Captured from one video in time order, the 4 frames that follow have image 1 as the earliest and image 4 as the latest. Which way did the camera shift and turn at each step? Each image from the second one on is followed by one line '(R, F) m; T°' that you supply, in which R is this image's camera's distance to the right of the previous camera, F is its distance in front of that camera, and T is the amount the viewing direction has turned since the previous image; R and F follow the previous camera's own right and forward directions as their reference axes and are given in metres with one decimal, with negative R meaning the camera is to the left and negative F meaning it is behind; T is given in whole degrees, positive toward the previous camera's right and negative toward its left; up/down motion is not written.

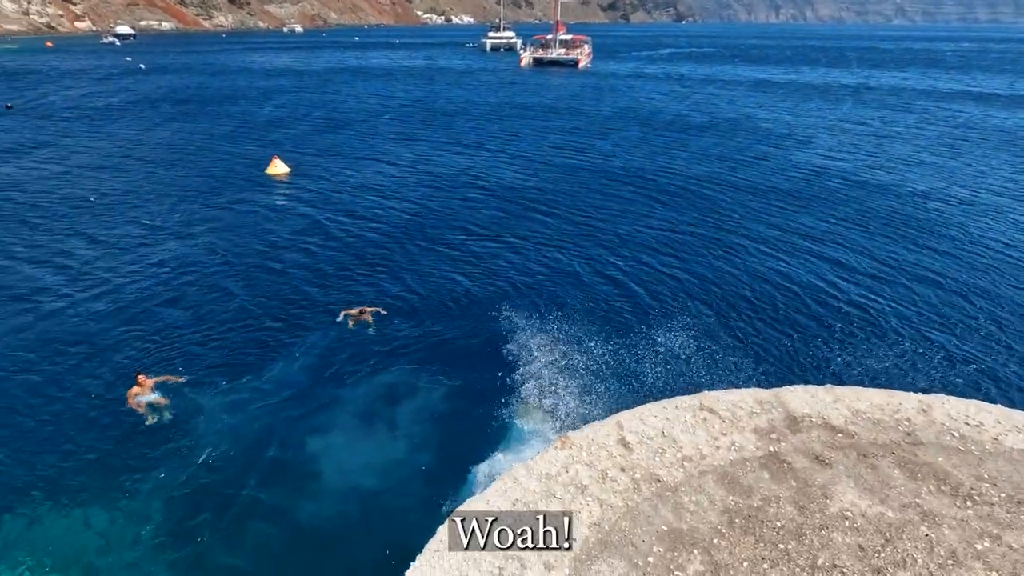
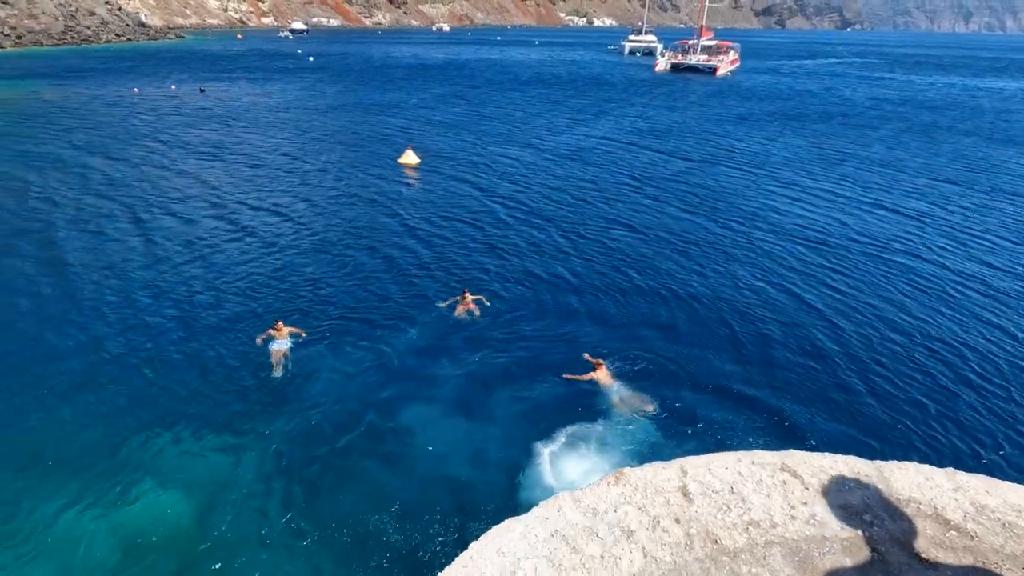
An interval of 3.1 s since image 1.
(+1.1, +0.6) m; -12°
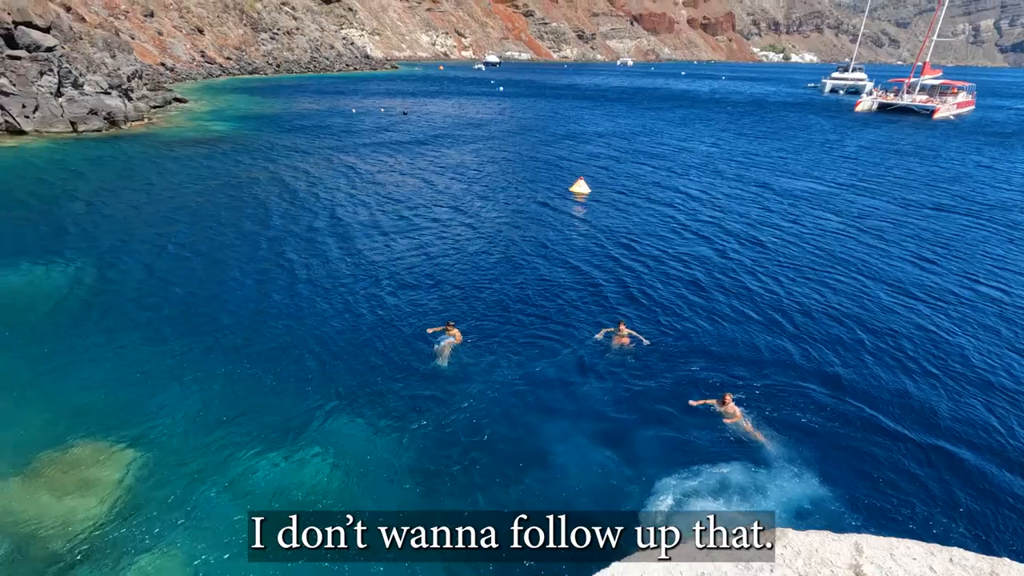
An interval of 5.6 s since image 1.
(-0.6, -0.7) m; -16°
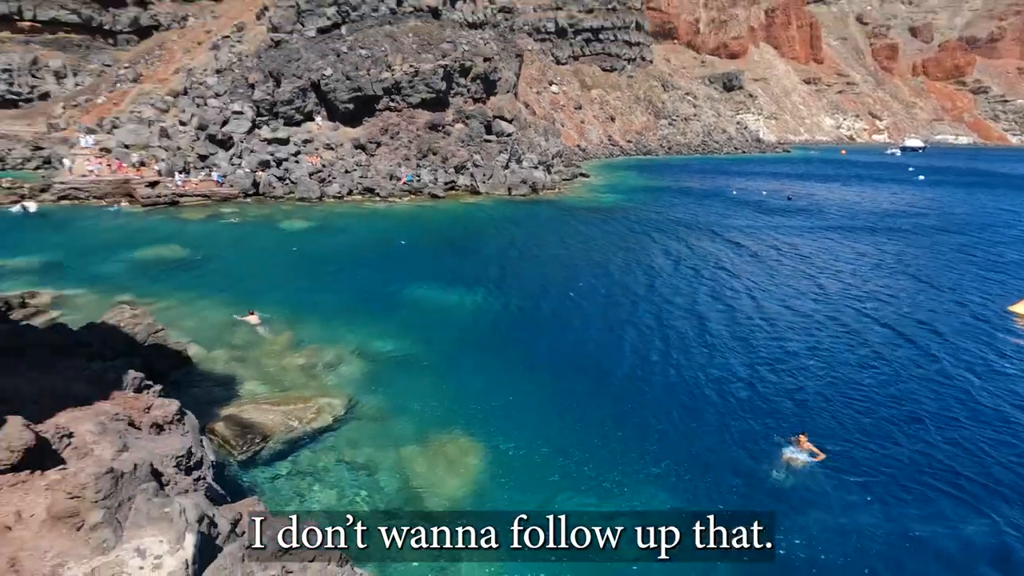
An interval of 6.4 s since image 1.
(-1.2, -0.6) m; -36°
